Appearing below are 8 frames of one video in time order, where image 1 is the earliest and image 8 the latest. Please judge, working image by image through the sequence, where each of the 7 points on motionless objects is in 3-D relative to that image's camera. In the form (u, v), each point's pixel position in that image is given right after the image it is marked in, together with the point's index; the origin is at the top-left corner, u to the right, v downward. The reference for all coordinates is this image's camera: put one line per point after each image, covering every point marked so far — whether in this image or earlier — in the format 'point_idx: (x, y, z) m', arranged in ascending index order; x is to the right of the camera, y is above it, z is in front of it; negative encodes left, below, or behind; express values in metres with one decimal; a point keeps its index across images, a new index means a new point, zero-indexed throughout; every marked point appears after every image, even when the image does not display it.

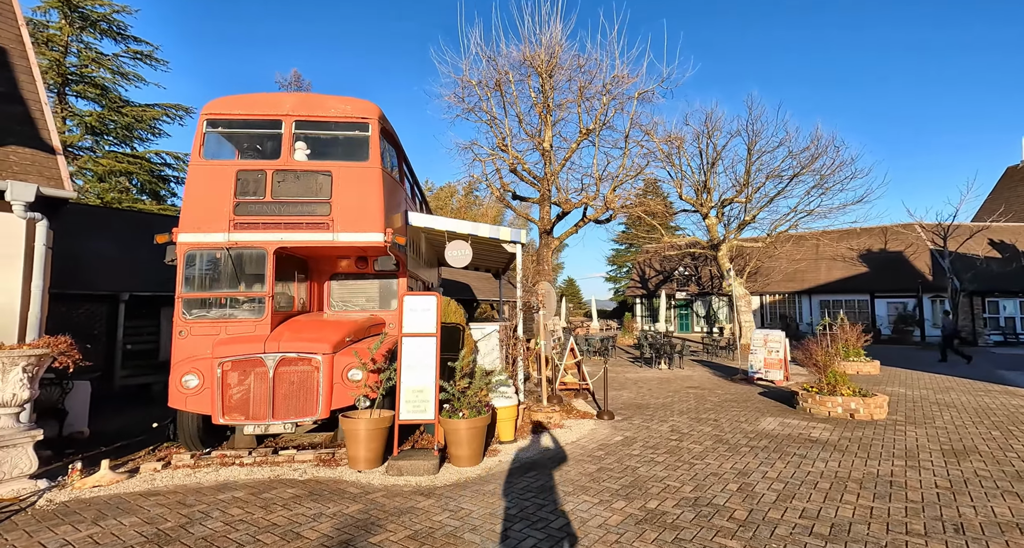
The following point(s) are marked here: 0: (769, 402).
0: (+5.5, -2.7, +11.2) m
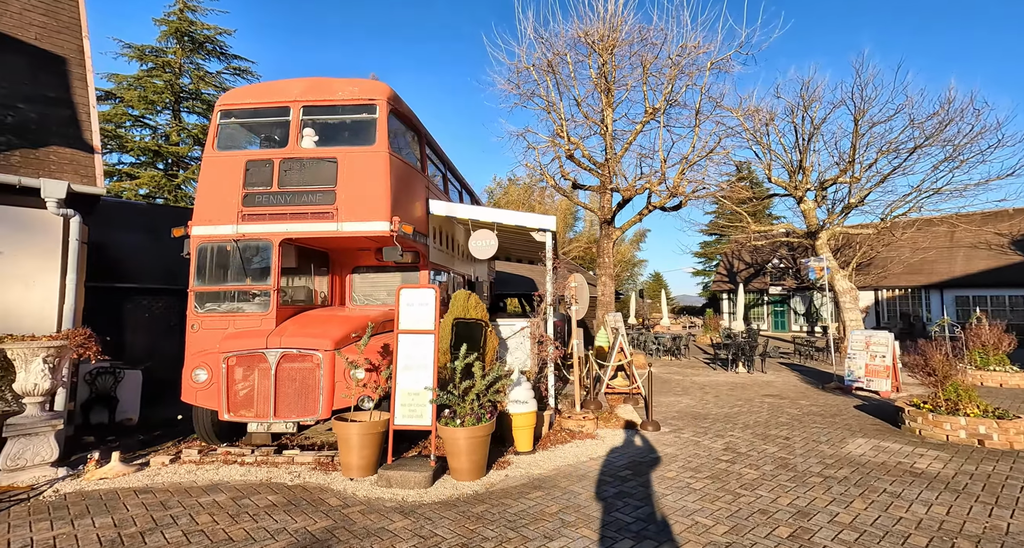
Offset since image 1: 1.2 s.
0: (+6.3, -2.5, +9.3) m
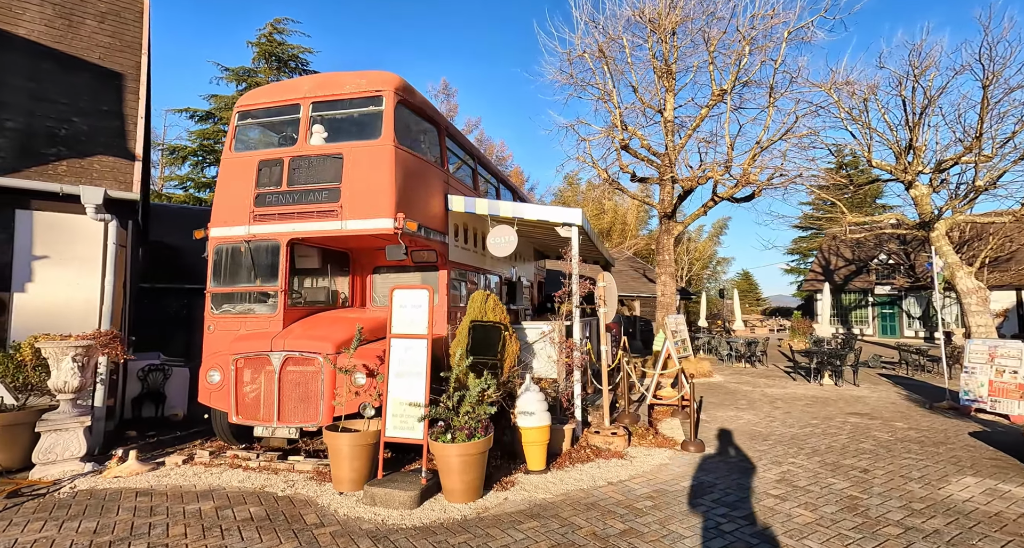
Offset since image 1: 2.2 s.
0: (+6.7, -2.5, +7.5) m
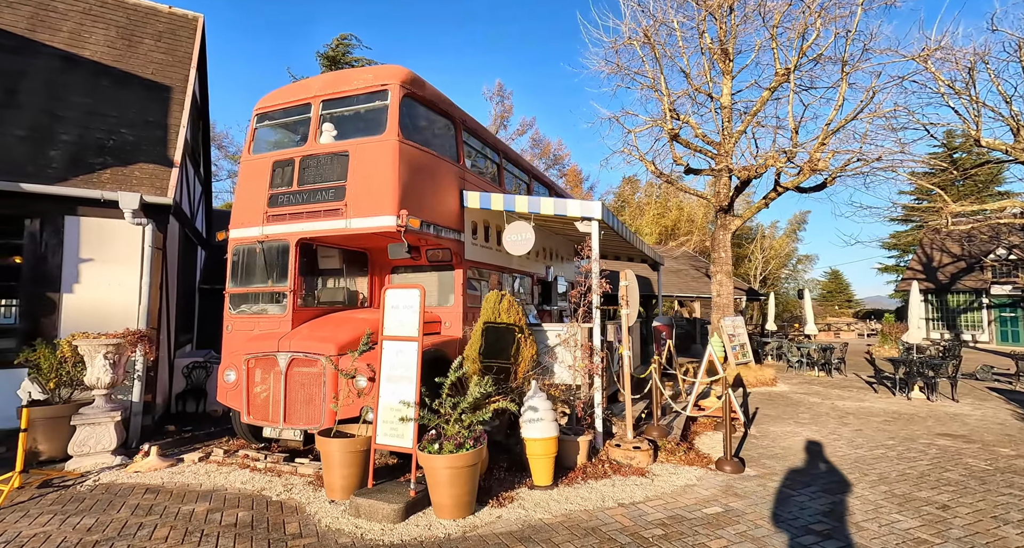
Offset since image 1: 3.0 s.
0: (+6.9, -2.4, +6.1) m
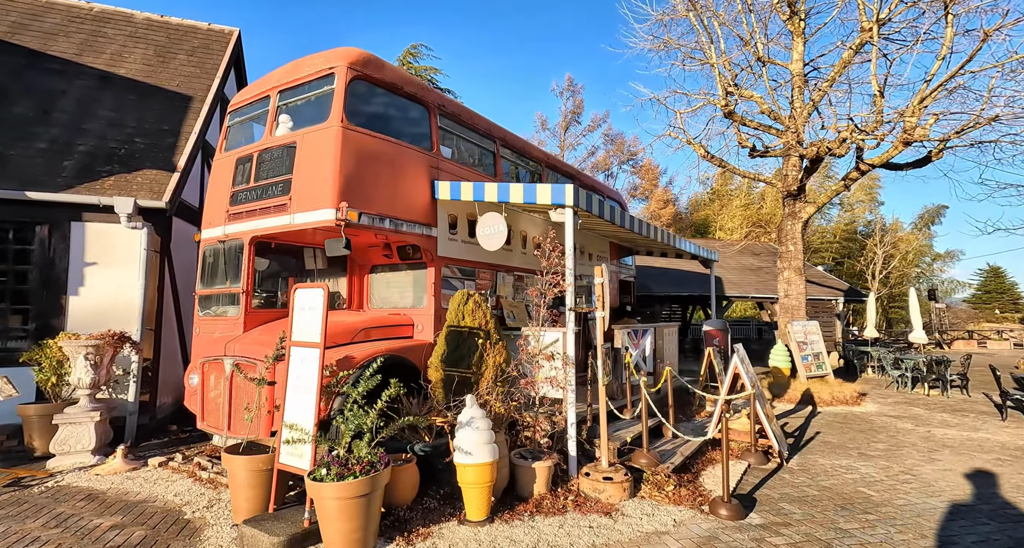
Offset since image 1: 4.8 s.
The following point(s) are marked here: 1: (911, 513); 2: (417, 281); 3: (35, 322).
0: (+6.3, -2.2, +3.9) m
1: (+3.6, -2.1, +4.6) m
2: (-1.3, -0.1, +6.8) m
3: (-7.0, -0.7, +7.7) m
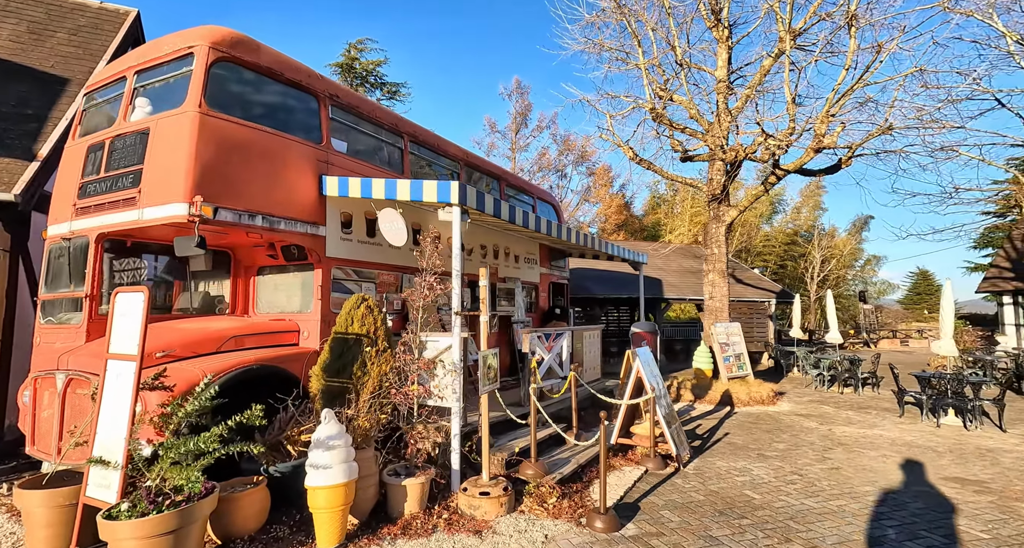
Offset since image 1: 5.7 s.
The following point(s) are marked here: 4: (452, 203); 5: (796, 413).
0: (+5.2, -2.2, +4.0) m
1: (+2.4, -2.1, +4.5) m
2: (-2.6, -0.1, +6.3) m
3: (-8.3, -0.8, +6.7) m
4: (-0.6, +0.8, +5.4) m
5: (+5.0, -2.5, +9.3) m
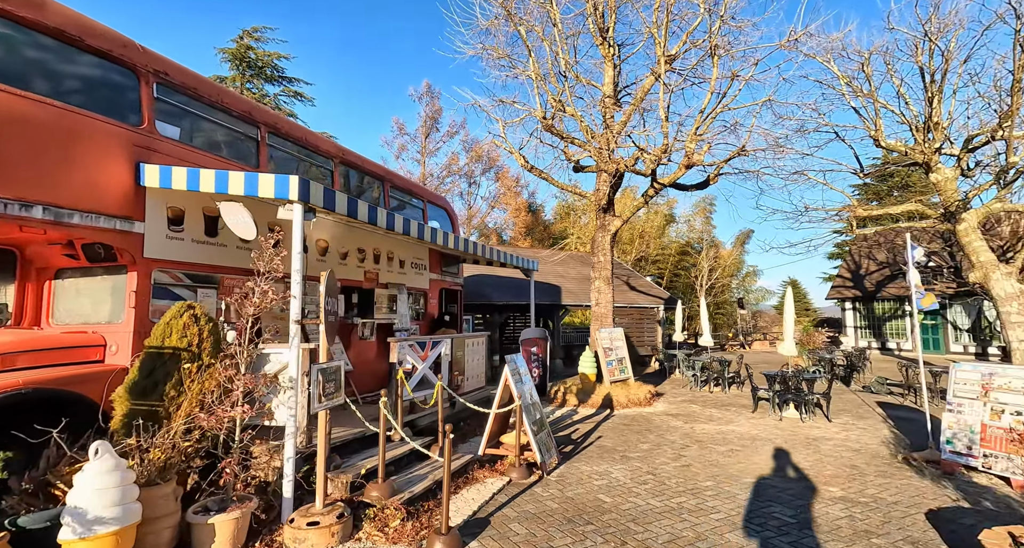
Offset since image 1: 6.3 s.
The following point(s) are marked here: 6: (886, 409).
0: (+3.9, -2.2, +4.4) m
1: (+1.1, -2.1, +4.5) m
2: (-4.1, -0.1, +5.4) m
3: (-9.9, -0.8, +4.8) m
4: (-2.0, +0.8, +4.9) m
5: (+2.8, -2.6, +9.6) m
6: (+7.0, -2.5, +9.8) m
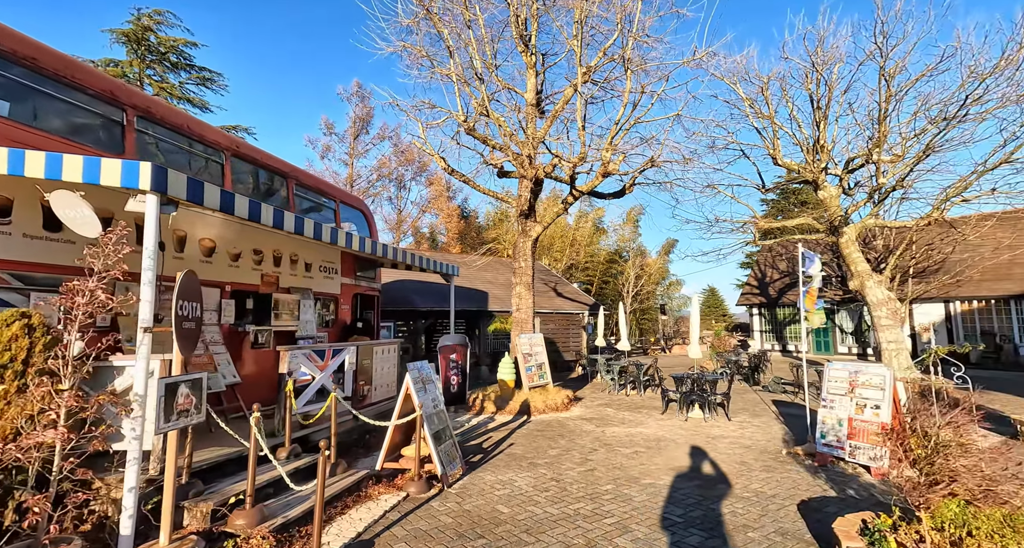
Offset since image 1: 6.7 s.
0: (+3.0, -2.2, +4.5) m
1: (+0.2, -2.1, +4.2) m
2: (-5.1, -0.1, +4.5) m
3: (-10.7, -0.8, +3.2) m
4: (-3.0, +0.8, +4.3) m
5: (+1.3, -2.6, +9.5) m
6: (+5.4, -2.6, +10.2) m
